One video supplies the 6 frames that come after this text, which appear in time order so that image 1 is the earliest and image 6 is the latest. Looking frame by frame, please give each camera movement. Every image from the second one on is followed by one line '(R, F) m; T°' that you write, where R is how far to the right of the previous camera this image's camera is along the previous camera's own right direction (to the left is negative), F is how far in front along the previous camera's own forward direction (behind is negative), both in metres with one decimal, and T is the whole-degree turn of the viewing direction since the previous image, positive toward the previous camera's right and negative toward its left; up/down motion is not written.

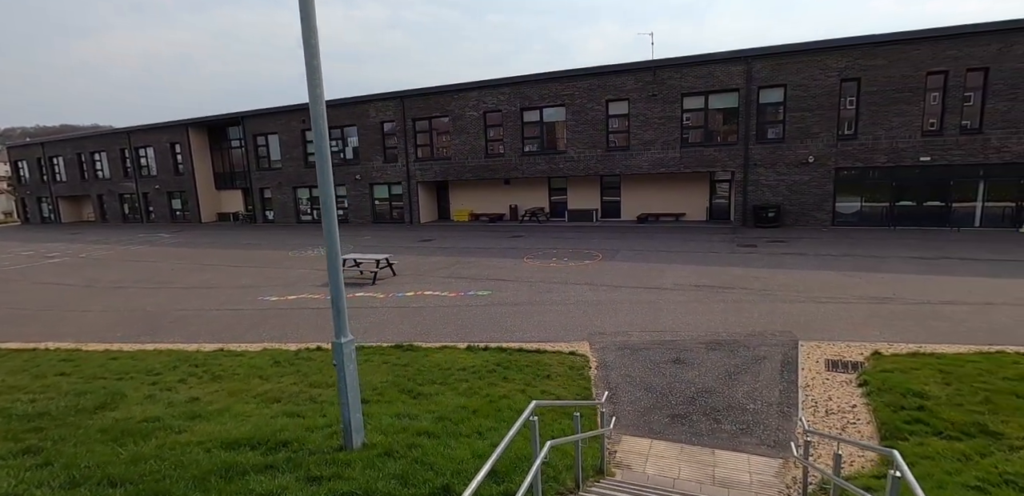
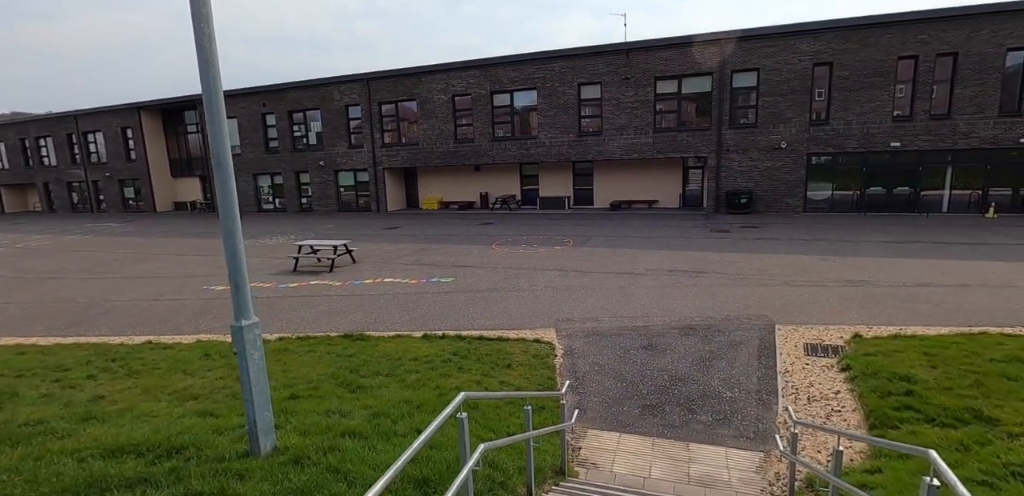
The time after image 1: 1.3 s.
(+0.2, +0.7) m; +3°
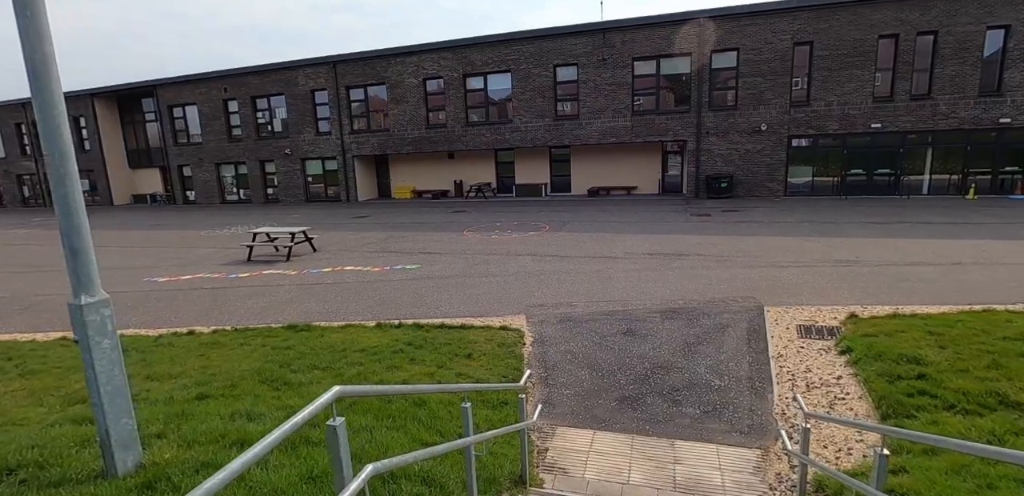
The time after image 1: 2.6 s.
(+0.2, +0.8) m; +2°
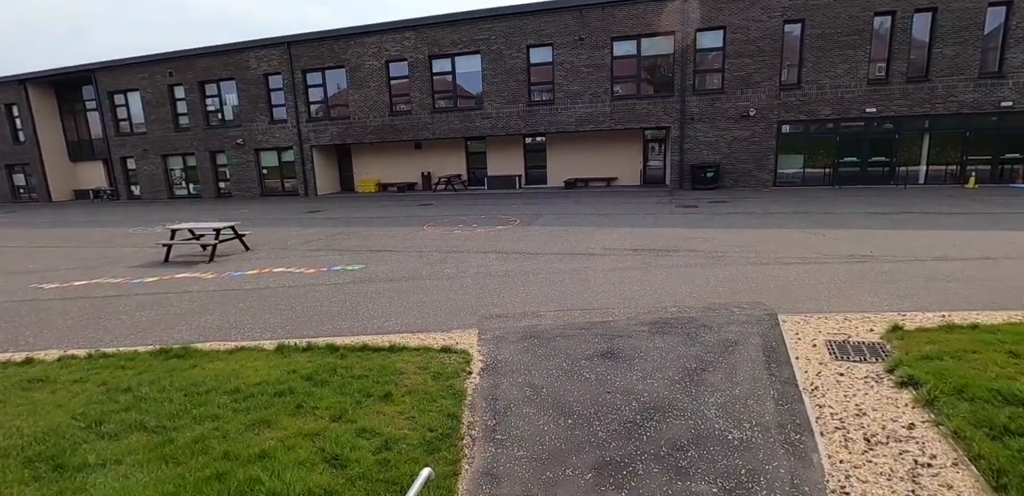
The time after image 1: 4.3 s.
(+0.4, +1.5) m; +2°
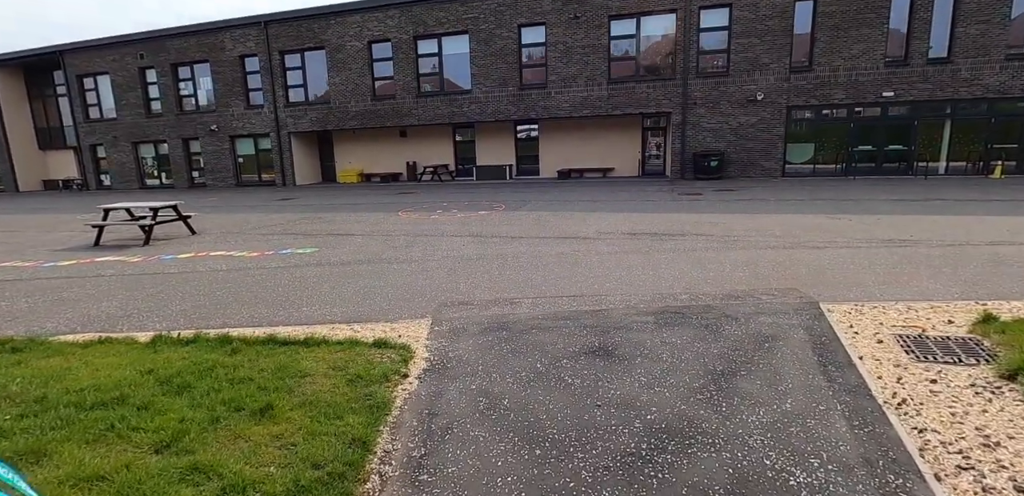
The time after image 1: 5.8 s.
(+0.3, +1.3) m; 0°
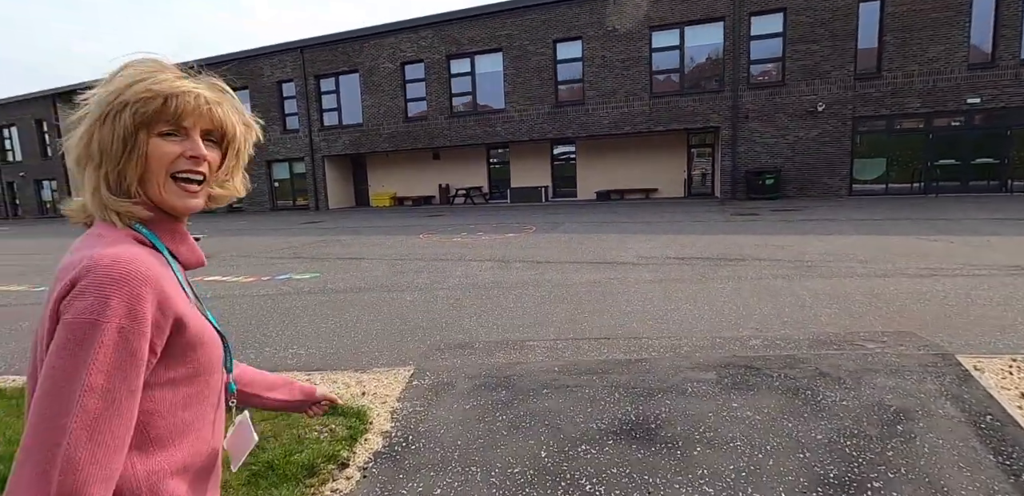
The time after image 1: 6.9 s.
(+0.2, +1.0) m; -5°
